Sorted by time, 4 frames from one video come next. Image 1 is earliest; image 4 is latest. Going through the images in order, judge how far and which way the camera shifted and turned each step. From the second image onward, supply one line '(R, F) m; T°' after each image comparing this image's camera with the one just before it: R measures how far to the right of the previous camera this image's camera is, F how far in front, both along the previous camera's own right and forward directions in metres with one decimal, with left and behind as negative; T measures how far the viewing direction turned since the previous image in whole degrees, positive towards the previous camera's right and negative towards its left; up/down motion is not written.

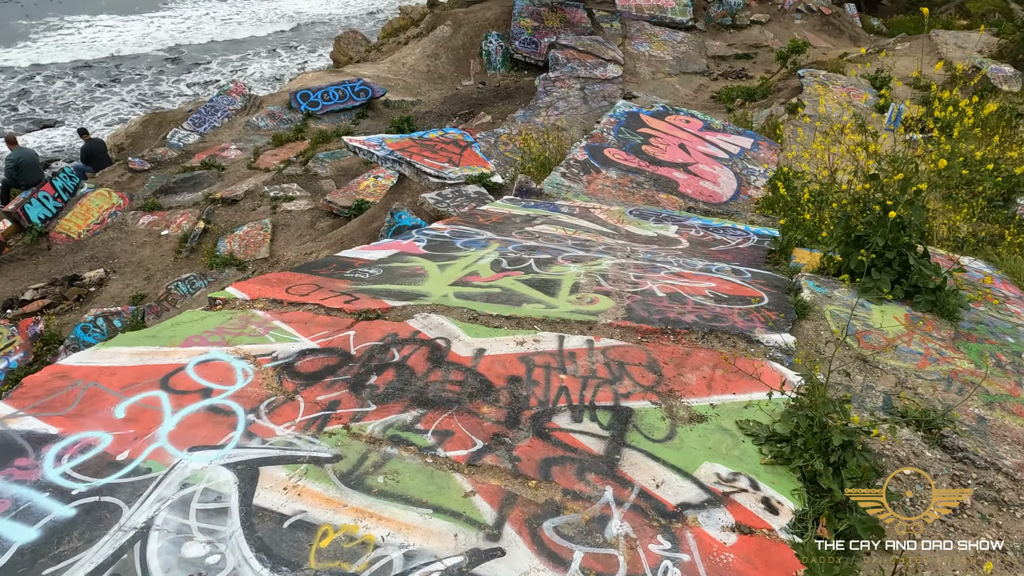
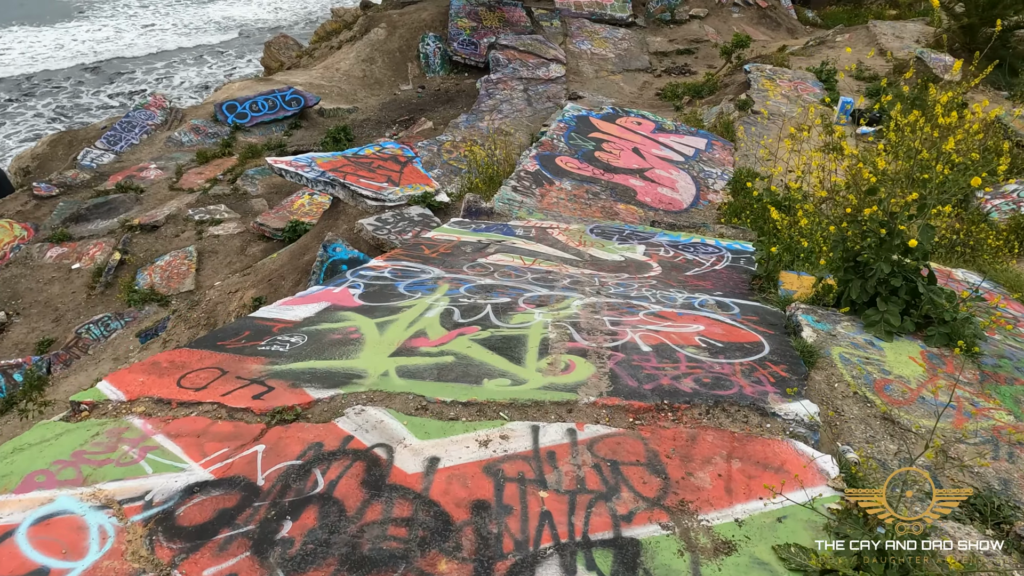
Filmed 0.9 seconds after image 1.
(0.0, +0.8) m; +4°
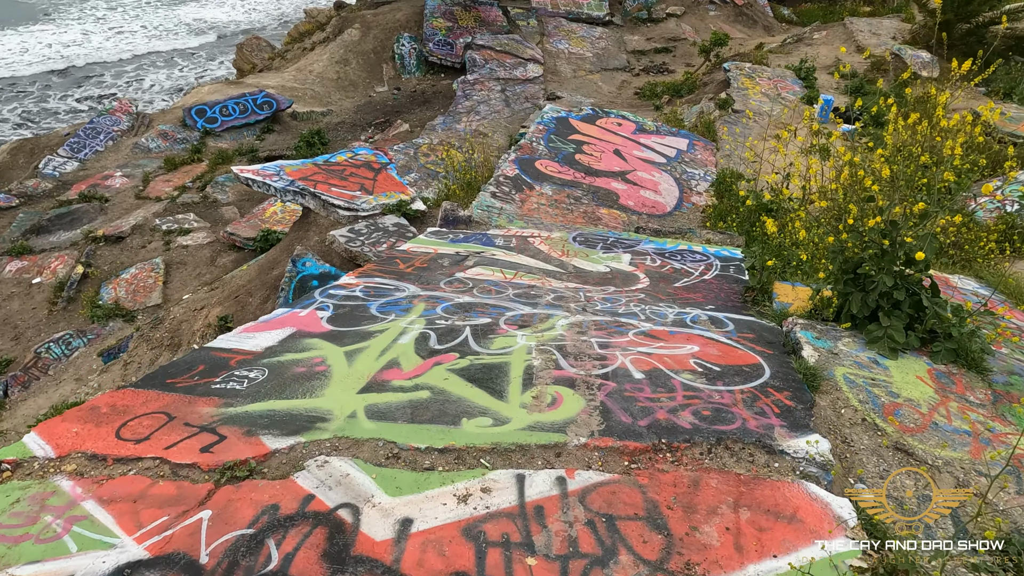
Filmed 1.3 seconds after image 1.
(0.0, +0.3) m; +2°
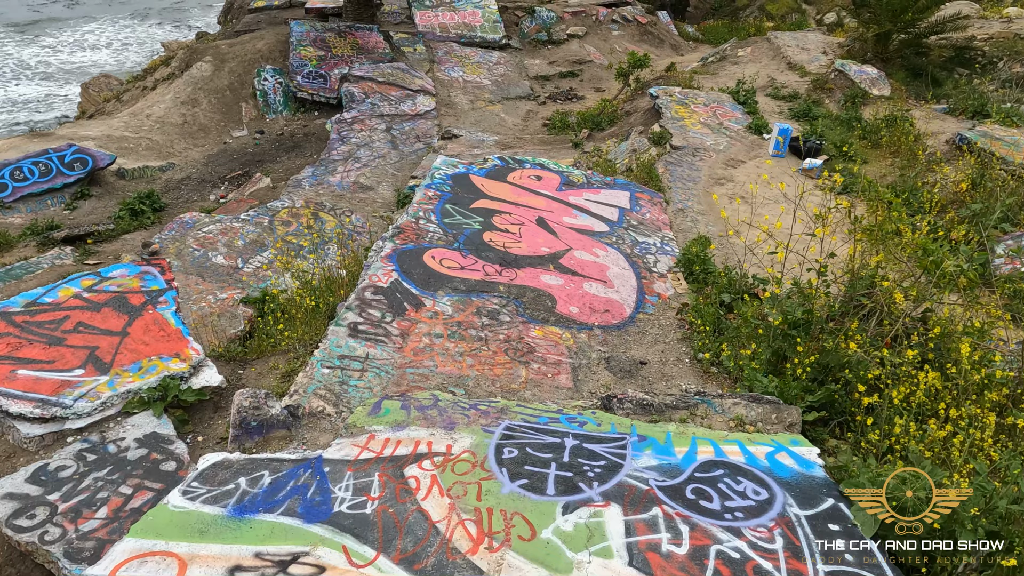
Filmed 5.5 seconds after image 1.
(+0.3, +3.5) m; +7°
